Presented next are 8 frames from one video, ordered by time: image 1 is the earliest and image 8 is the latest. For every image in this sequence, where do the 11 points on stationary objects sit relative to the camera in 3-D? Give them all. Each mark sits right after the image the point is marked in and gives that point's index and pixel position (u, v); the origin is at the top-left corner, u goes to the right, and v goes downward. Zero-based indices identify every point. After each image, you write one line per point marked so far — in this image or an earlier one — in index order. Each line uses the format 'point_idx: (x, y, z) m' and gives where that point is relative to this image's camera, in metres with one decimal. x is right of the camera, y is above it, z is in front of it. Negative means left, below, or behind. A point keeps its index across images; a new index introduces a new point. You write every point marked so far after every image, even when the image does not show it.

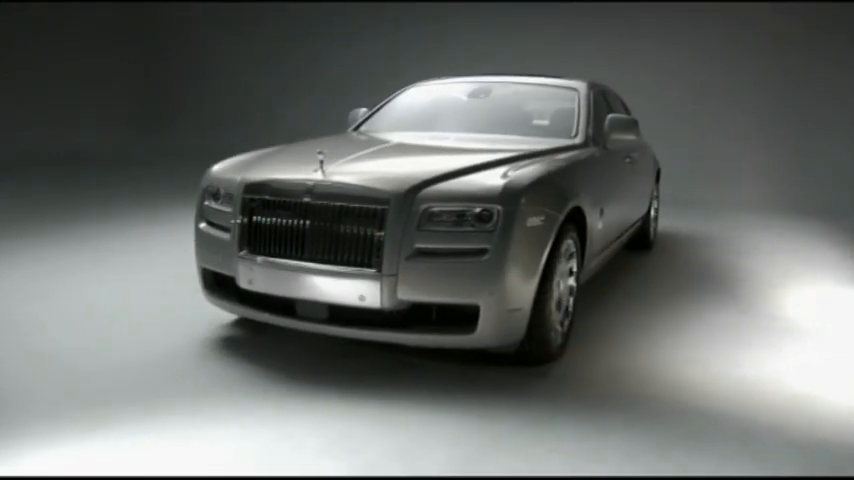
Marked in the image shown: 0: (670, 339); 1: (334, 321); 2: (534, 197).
0: (+1.1, -0.5, +3.5) m
1: (-0.3, -0.3, +2.8) m
2: (+0.4, +0.2, +2.8) m
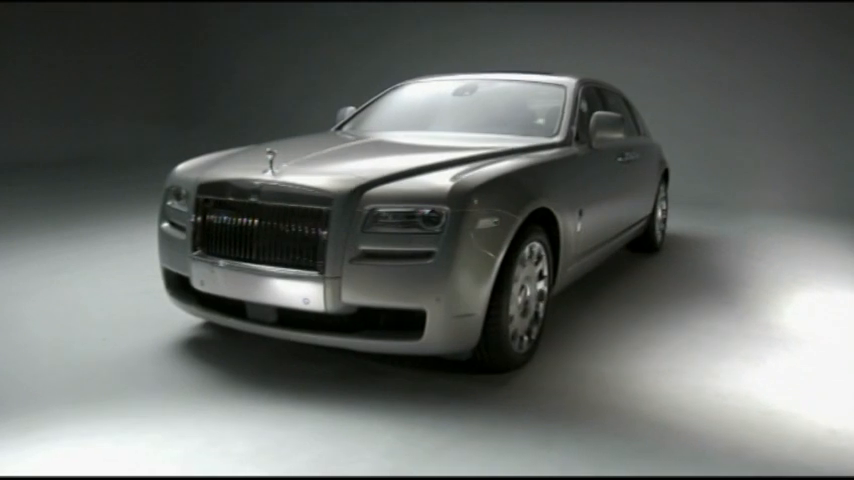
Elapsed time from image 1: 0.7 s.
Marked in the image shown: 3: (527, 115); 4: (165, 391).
0: (+1.0, -0.5, +3.4) m
1: (-0.5, -0.3, +2.7) m
2: (+0.2, +0.2, +2.7) m
3: (+0.5, +0.6, +3.9) m
4: (-1.0, -0.5, +2.8) m
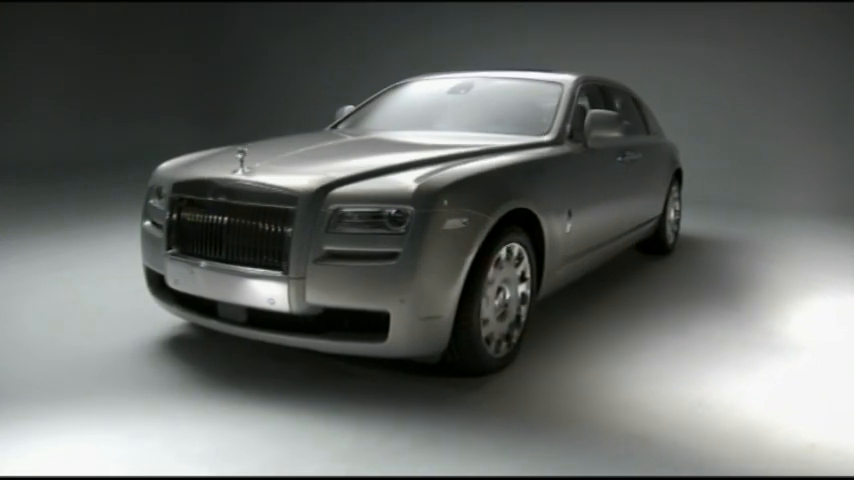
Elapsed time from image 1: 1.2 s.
0: (+0.9, -0.5, +3.2) m
1: (-0.6, -0.3, +2.7) m
2: (+0.1, +0.1, +2.6) m
3: (+0.5, +0.6, +3.8) m
4: (-1.1, -0.5, +2.8) m
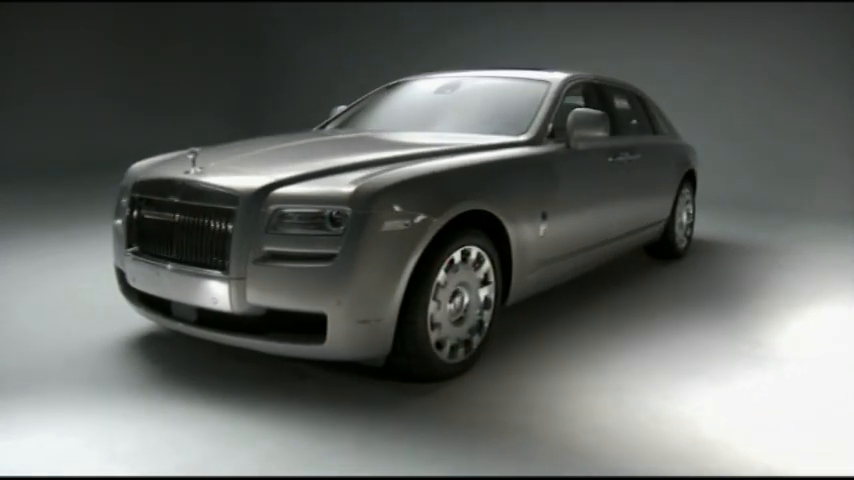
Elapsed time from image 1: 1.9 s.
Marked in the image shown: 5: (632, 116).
0: (+0.7, -0.5, +3.1) m
1: (-0.8, -0.3, +2.7) m
2: (-0.1, +0.1, +2.5) m
3: (+0.4, +0.6, +3.7) m
4: (-1.3, -0.5, +2.9) m
5: (+1.3, +0.8, +4.6) m
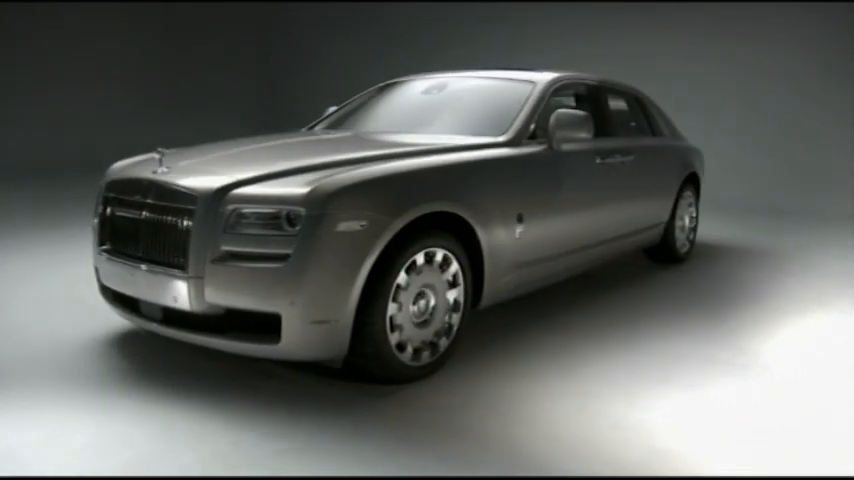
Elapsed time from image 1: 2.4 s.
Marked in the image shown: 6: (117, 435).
0: (+0.6, -0.5, +3.1) m
1: (-1.0, -0.3, +2.8) m
2: (-0.2, +0.1, +2.5) m
3: (+0.3, +0.6, +3.7) m
4: (-1.4, -0.5, +2.9) m
5: (+1.2, +0.7, +4.5) m
6: (-1.0, -0.6, +2.4) m
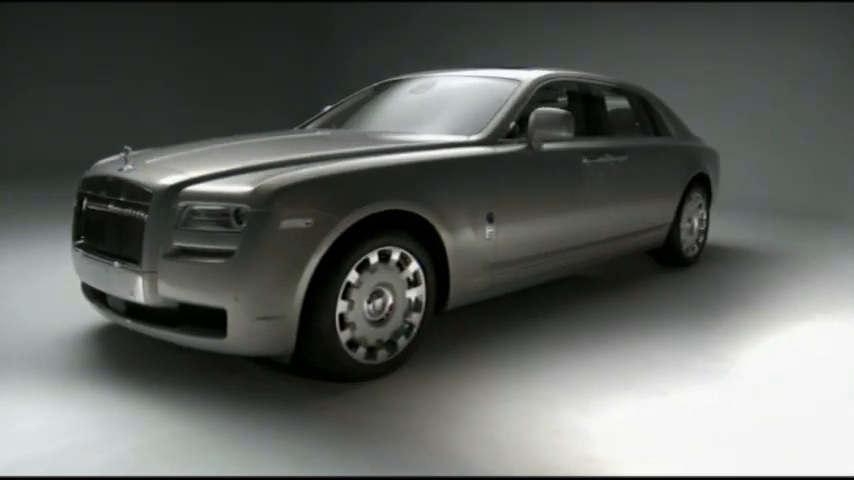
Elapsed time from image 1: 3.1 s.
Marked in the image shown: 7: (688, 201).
0: (+0.5, -0.5, +3.0) m
1: (-1.1, -0.3, +2.8) m
2: (-0.4, +0.1, +2.6) m
3: (+0.2, +0.6, +3.7) m
4: (-1.6, -0.5, +3.0) m
5: (+1.2, +0.7, +4.4) m
6: (-1.2, -0.6, +2.5) m
7: (+1.6, +0.2, +4.7) m
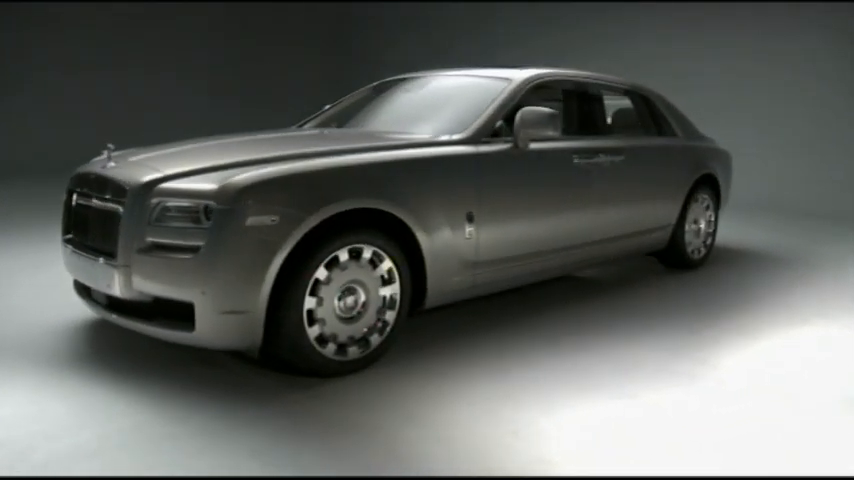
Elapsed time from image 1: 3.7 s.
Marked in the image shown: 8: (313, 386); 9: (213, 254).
0: (+0.4, -0.5, +3.0) m
1: (-1.2, -0.3, +2.9) m
2: (-0.5, +0.2, +2.6) m
3: (+0.2, +0.6, +3.7) m
4: (-1.7, -0.5, +3.1) m
5: (+1.2, +0.7, +4.4) m
6: (-1.3, -0.6, +2.6) m
7: (+1.6, +0.2, +4.6) m
8: (-0.4, -0.5, +2.8) m
9: (-0.7, -0.1, +2.5) m
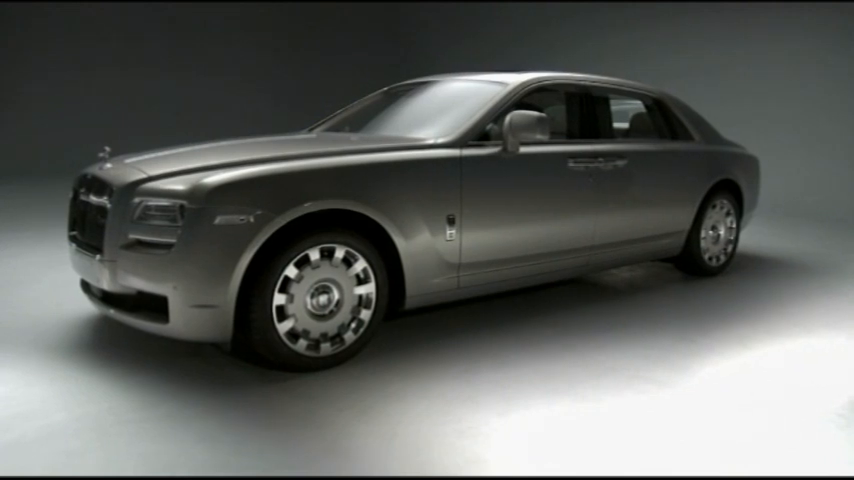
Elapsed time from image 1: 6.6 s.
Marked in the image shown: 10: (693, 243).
0: (+0.3, -0.5, +3.0) m
1: (-1.3, -0.2, +3.1) m
2: (-0.7, +0.2, +2.7) m
3: (+0.1, +0.6, +3.7) m
4: (-1.7, -0.5, +3.4) m
5: (+1.2, +0.7, +4.3) m
6: (-1.5, -0.6, +2.8) m
7: (+1.7, +0.2, +4.5) m
8: (-0.5, -0.5, +2.9) m
9: (-0.9, 0.0, +2.7) m
10: (+1.6, 0.0, +4.4) m
